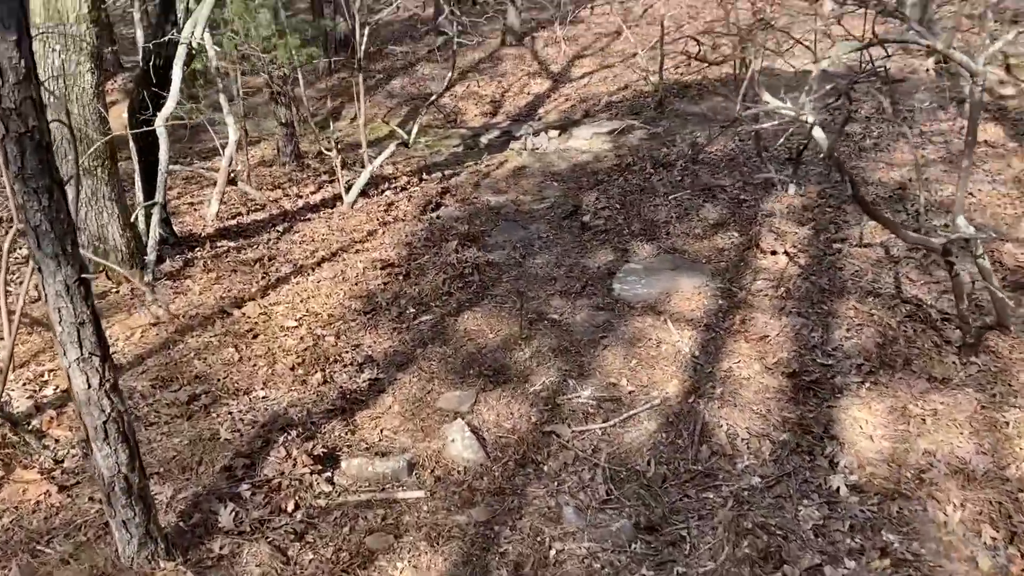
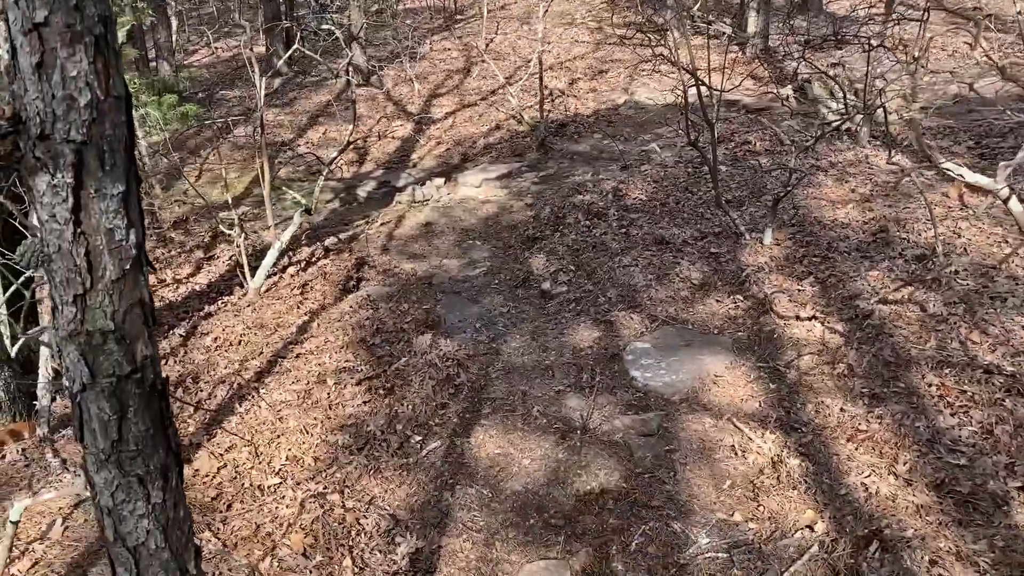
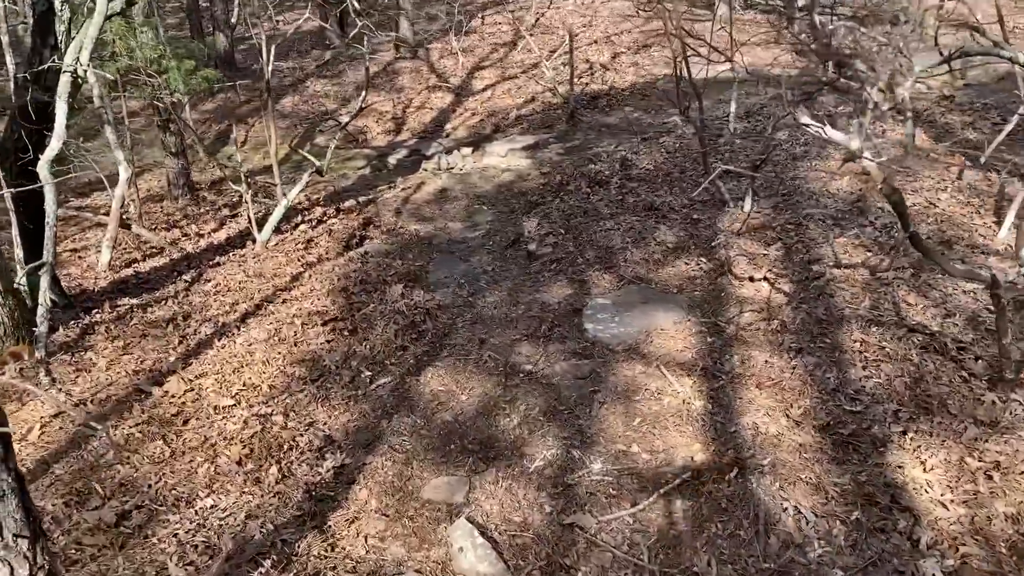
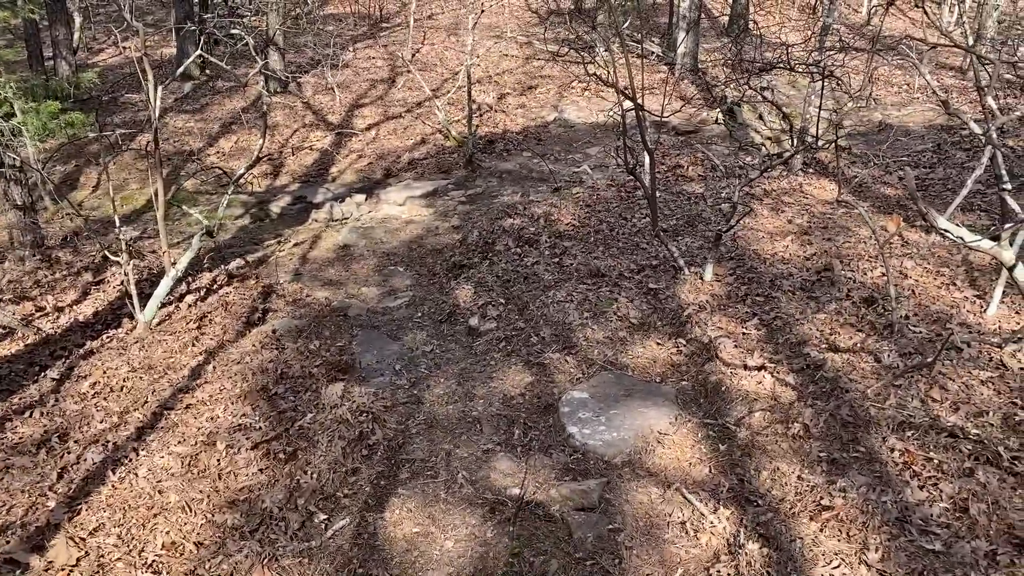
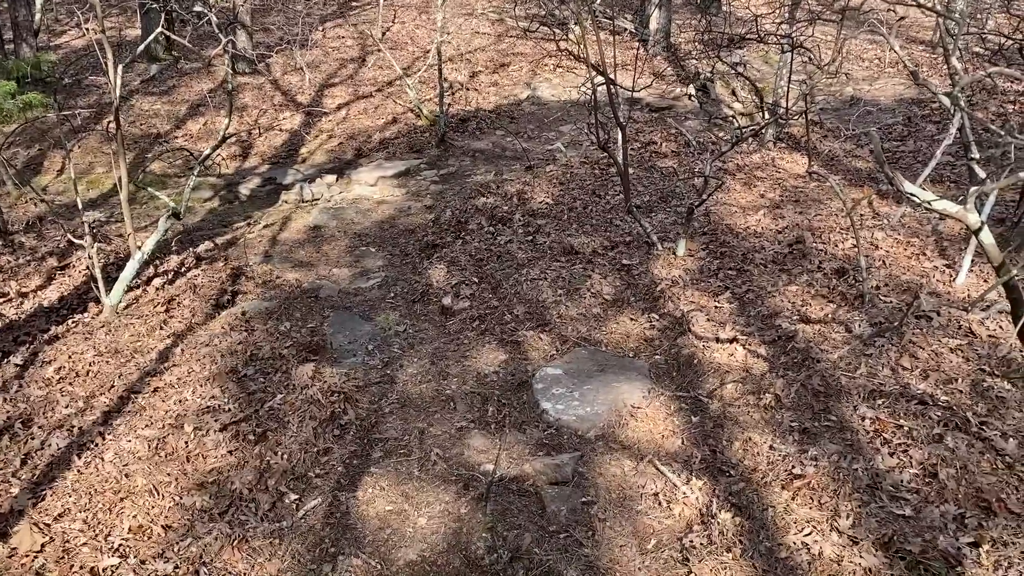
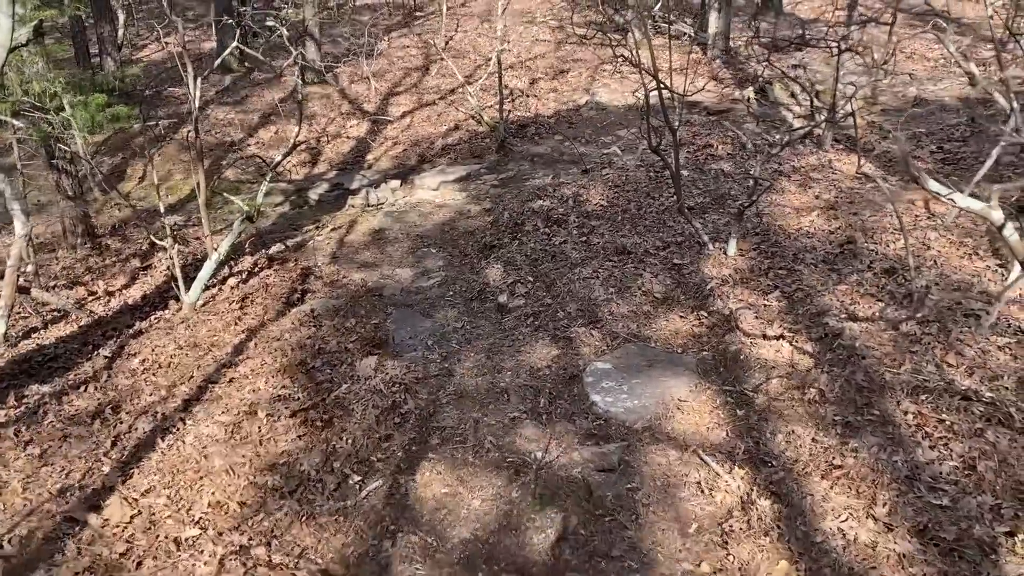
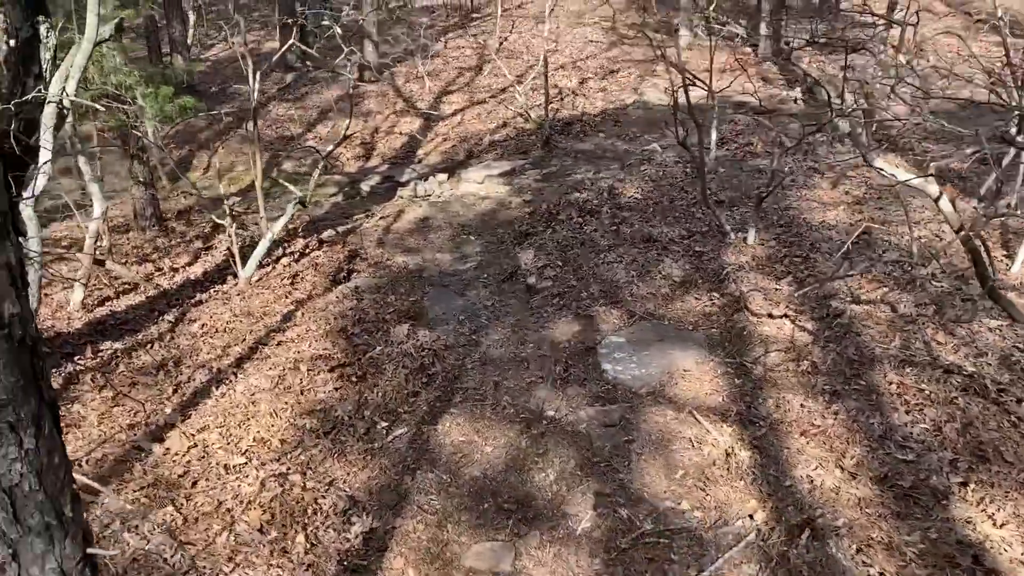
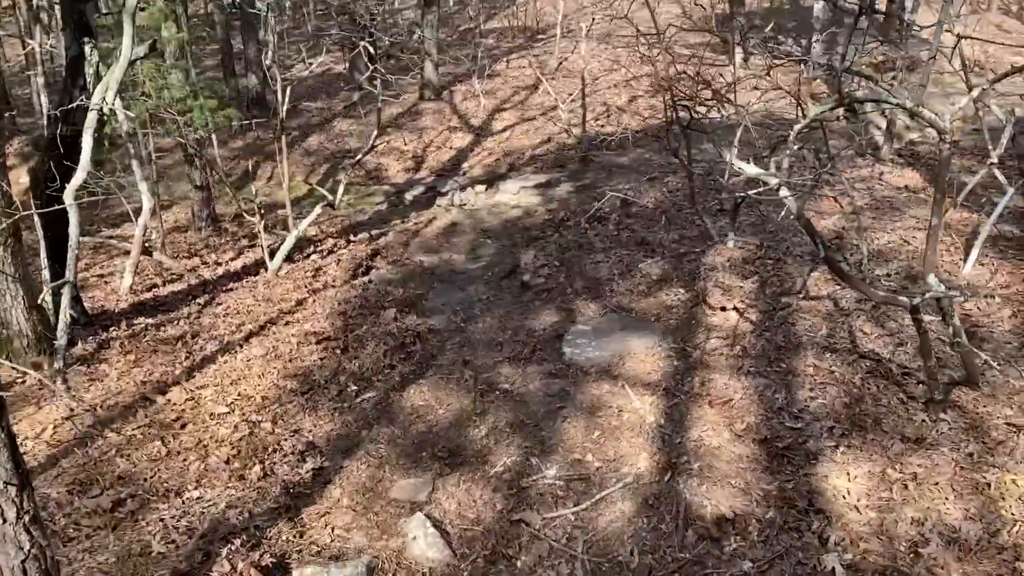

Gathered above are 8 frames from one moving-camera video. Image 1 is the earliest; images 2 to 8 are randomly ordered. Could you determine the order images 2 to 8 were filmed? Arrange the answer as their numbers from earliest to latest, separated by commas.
8, 3, 7, 2, 6, 4, 5
